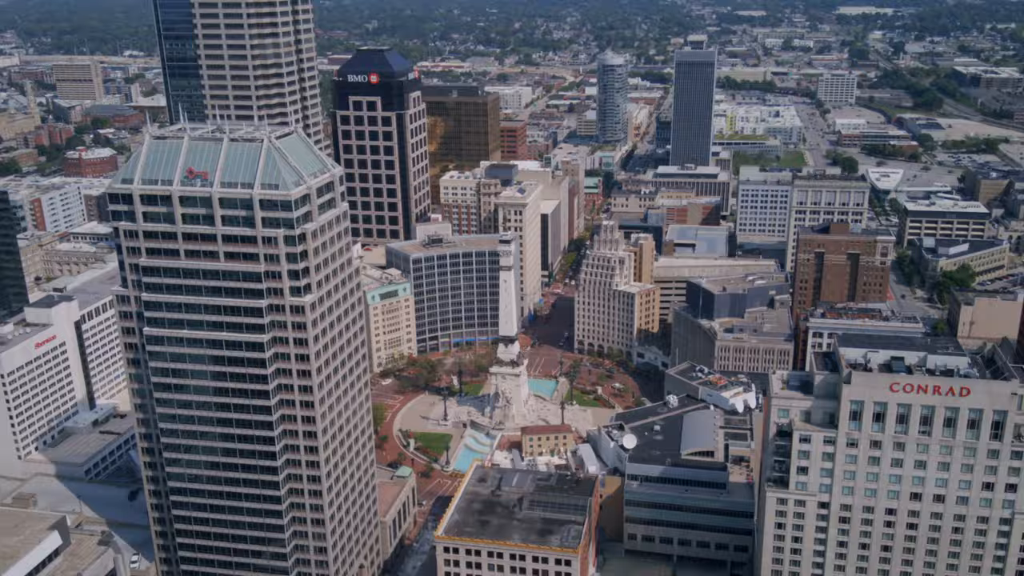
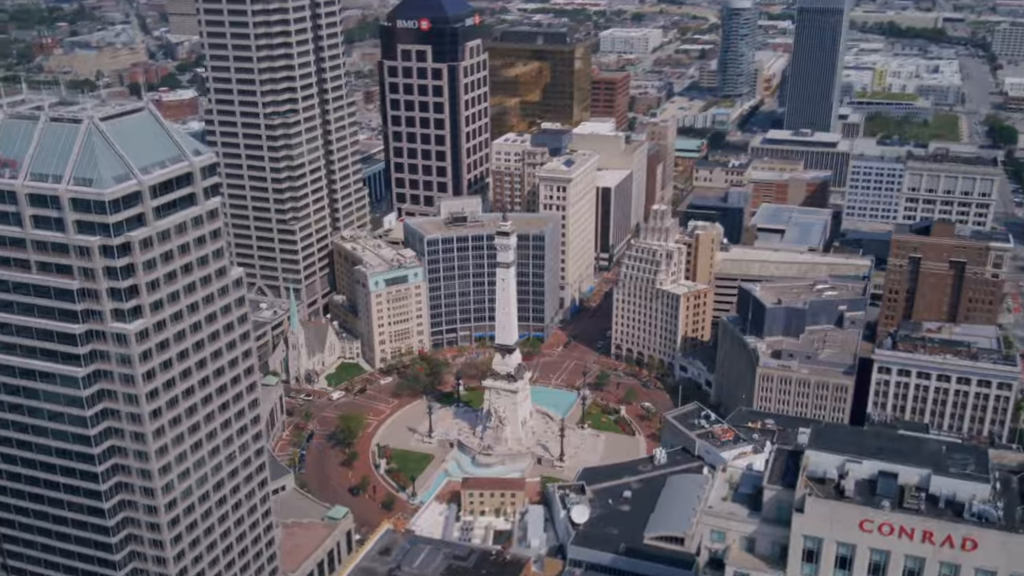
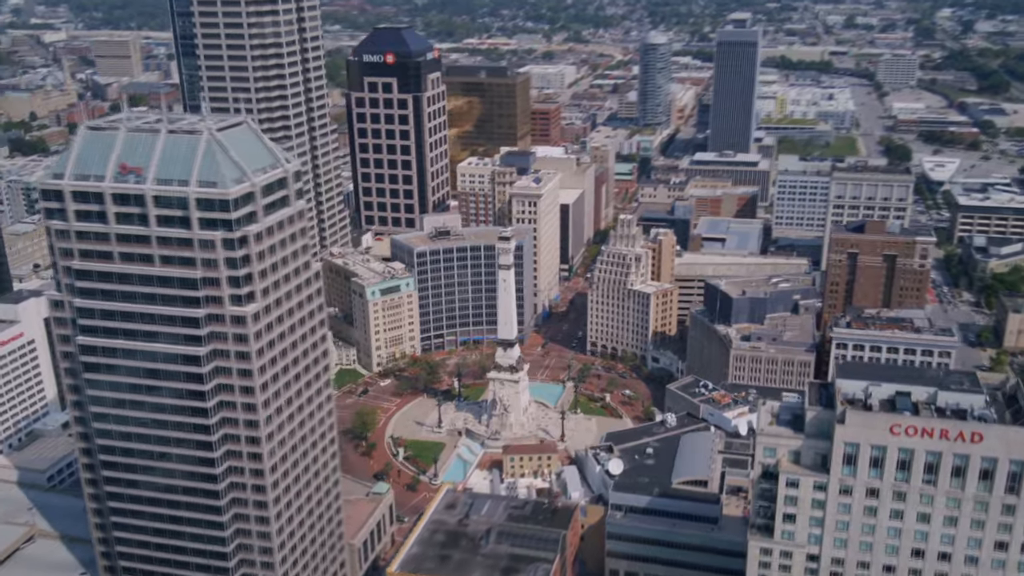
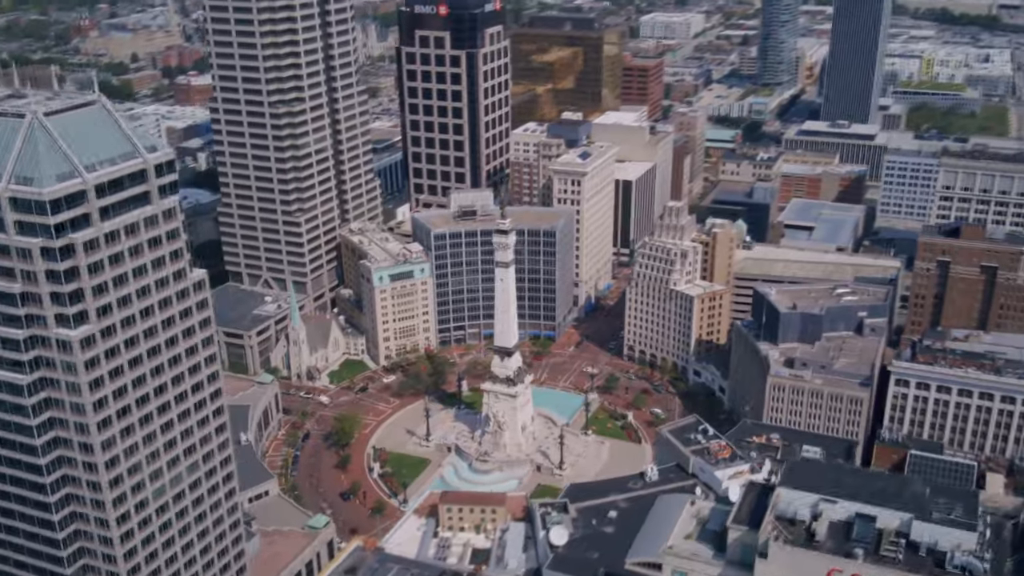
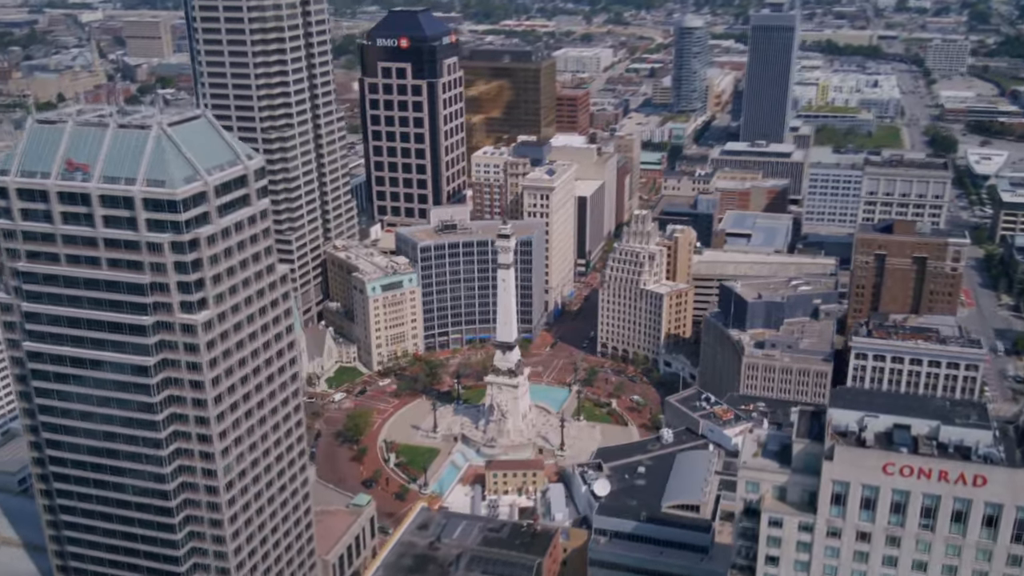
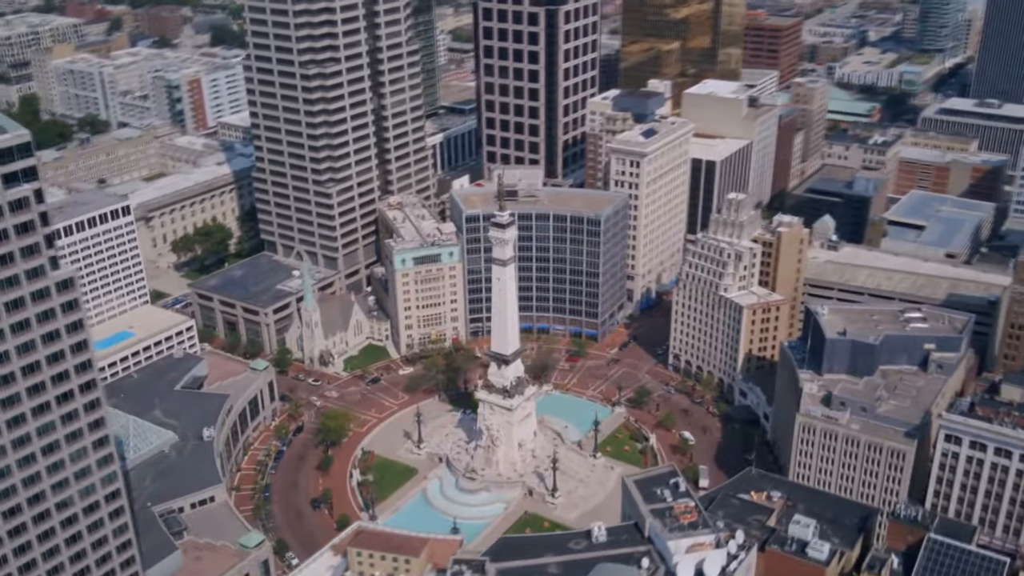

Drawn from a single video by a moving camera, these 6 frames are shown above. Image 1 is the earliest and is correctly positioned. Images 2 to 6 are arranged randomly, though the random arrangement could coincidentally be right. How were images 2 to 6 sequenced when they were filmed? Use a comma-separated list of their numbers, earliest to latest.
3, 5, 2, 4, 6
